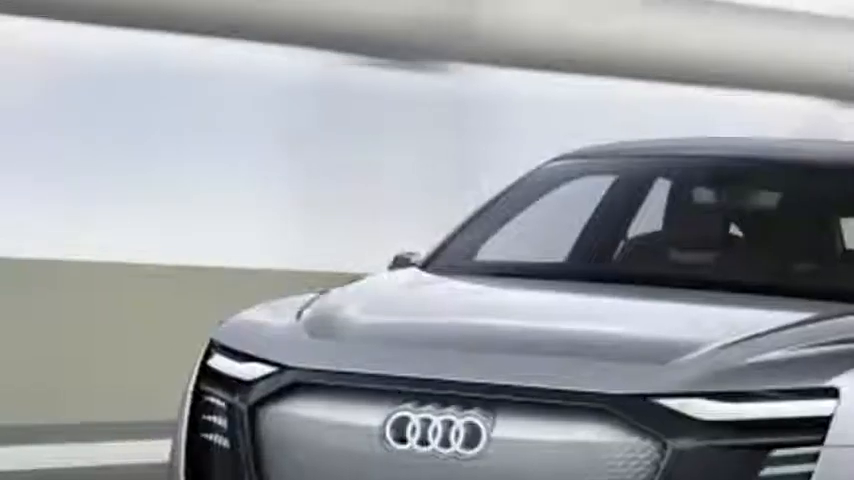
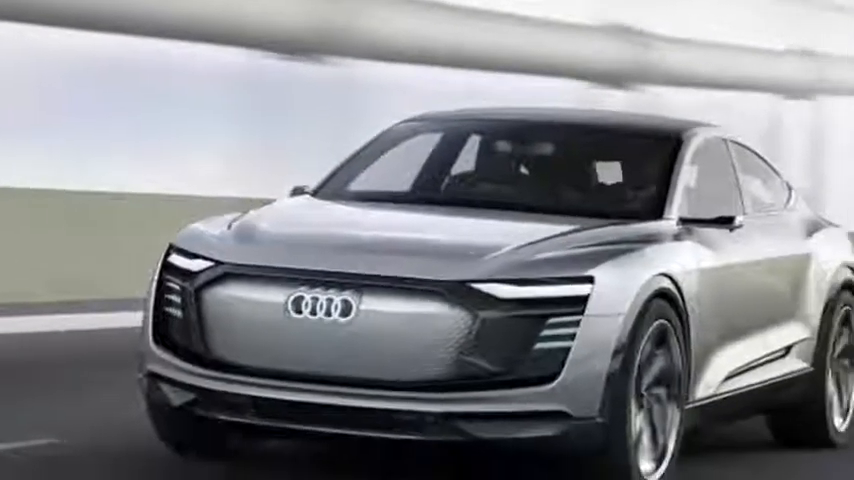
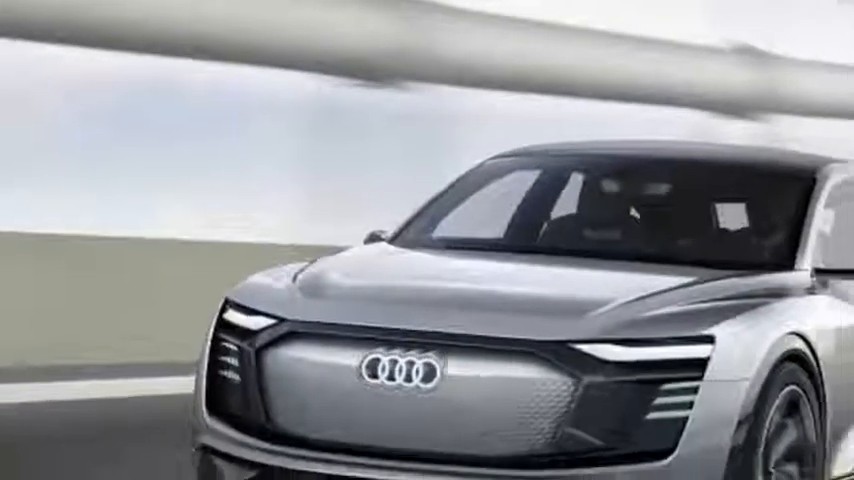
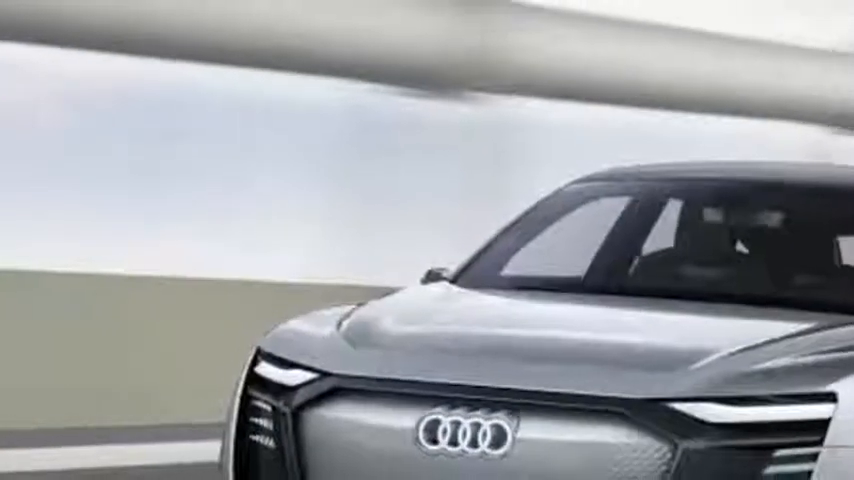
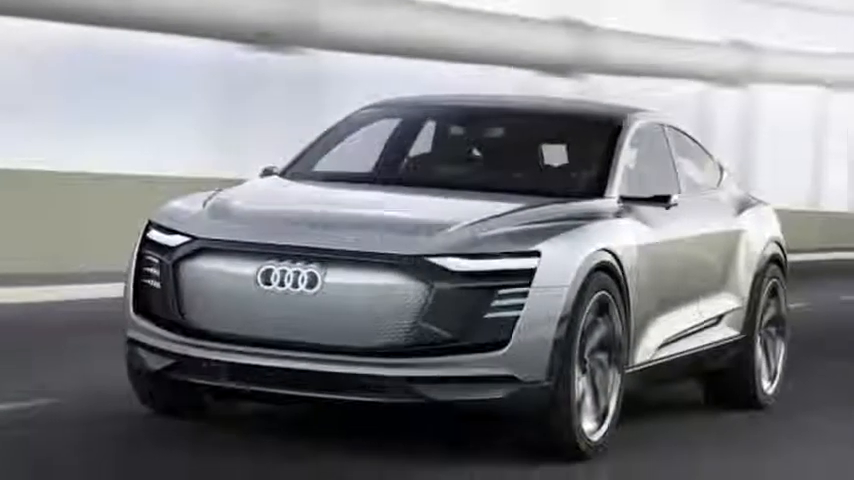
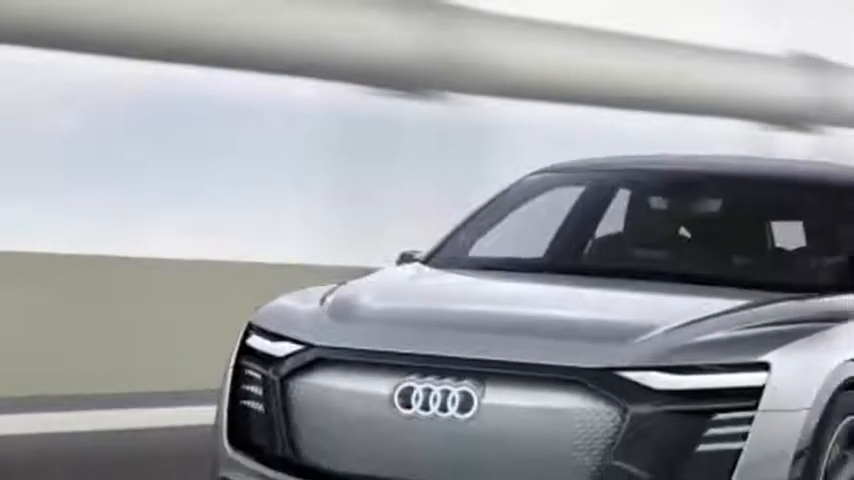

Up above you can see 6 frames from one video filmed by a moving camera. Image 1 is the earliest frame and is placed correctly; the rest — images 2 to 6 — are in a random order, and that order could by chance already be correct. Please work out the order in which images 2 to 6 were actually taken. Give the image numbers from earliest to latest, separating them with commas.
4, 6, 3, 2, 5
